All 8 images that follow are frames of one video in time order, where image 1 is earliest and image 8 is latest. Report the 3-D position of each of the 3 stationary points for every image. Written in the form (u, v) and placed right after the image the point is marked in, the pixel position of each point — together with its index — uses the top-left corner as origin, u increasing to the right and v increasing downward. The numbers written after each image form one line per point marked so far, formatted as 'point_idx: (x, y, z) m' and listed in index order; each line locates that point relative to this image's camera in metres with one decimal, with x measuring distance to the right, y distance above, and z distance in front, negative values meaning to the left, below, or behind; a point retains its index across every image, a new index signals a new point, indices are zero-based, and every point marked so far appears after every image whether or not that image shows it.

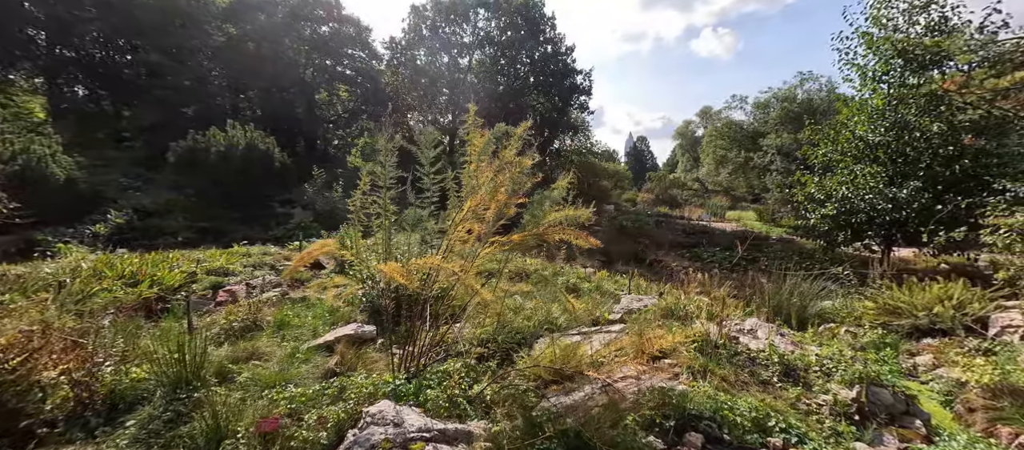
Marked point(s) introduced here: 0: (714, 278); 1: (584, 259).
0: (+3.7, -1.0, +7.3) m
1: (+1.6, -0.8, +8.9) m
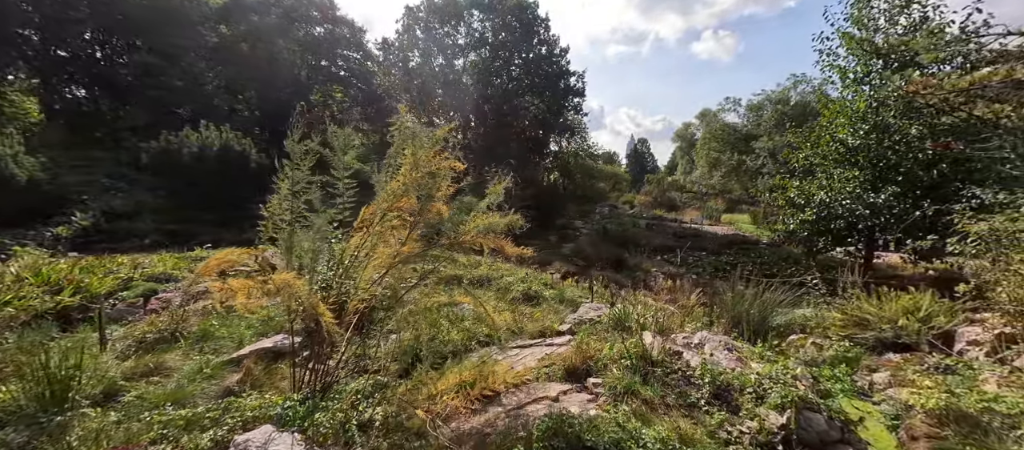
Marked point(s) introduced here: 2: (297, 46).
0: (+3.1, -1.1, +7.1) m
1: (+1.1, -0.9, +8.7) m
2: (-7.1, +6.1, +13.9) m
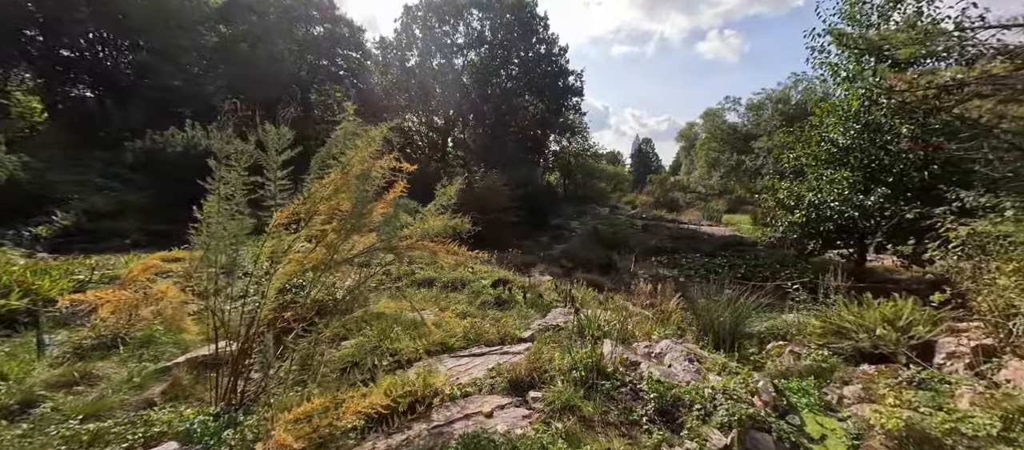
0: (+2.7, -1.1, +6.9) m
1: (+0.7, -0.9, +8.6) m
2: (-7.4, +6.1, +13.8) m
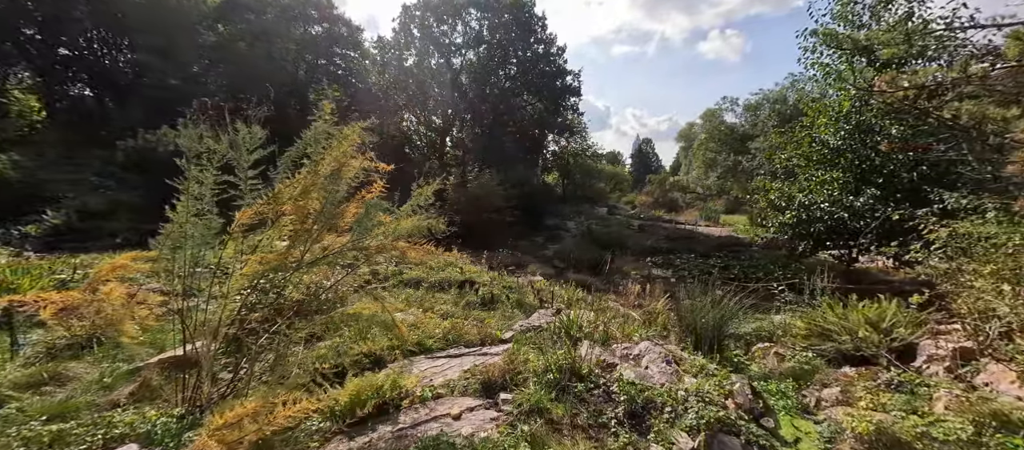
0: (+2.5, -1.1, +6.9) m
1: (+0.5, -0.9, +8.5) m
2: (-7.6, +6.1, +13.8) m
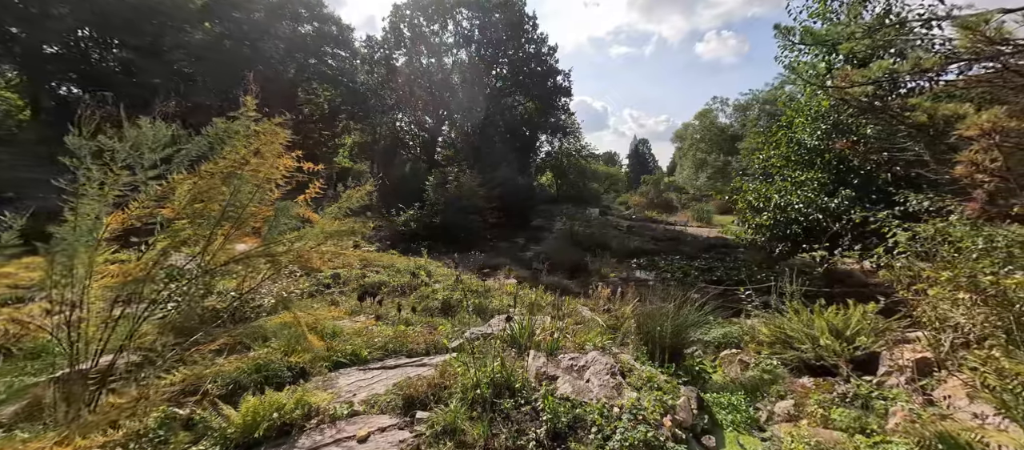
0: (+2.0, -1.1, +6.7) m
1: (0.0, -0.9, +8.4) m
2: (-8.1, +6.1, +13.6) m
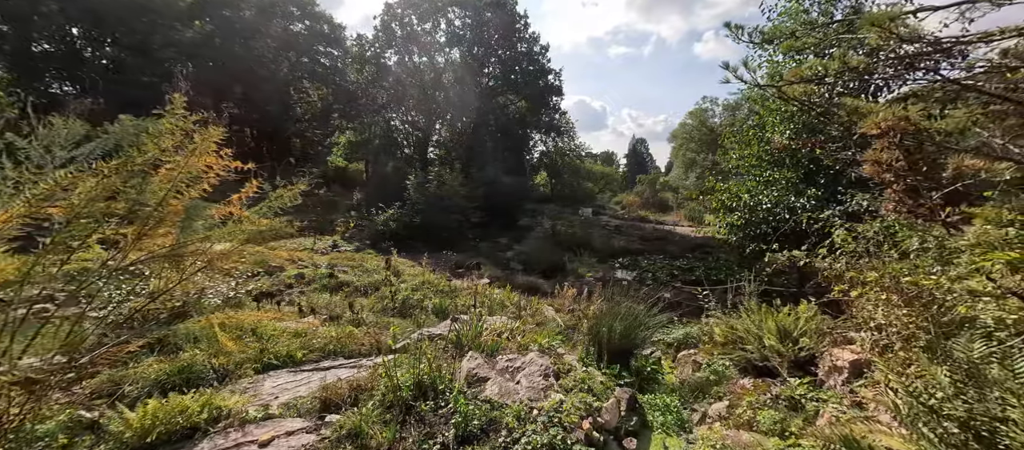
0: (+1.5, -1.1, +6.7) m
1: (-0.5, -0.9, +8.3) m
2: (-8.7, +6.1, +13.5) m
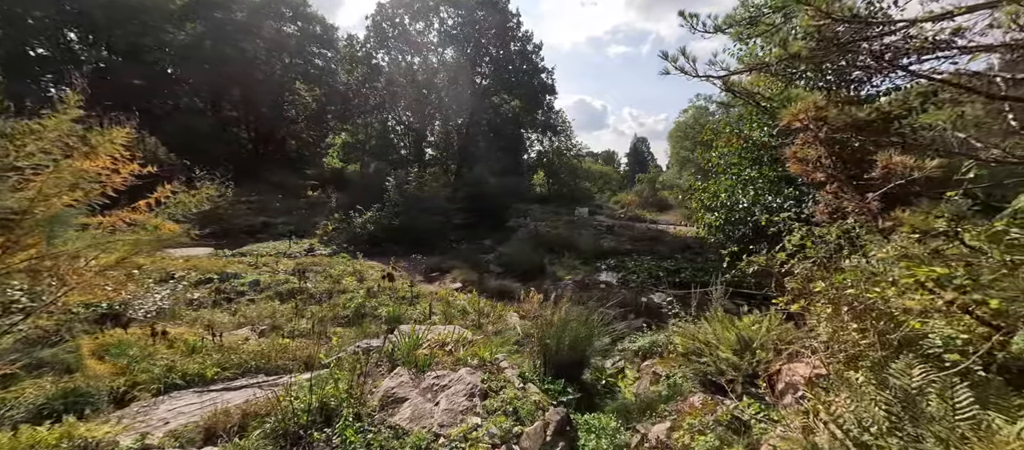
0: (+1.0, -1.2, +6.4) m
1: (-1.0, -1.0, +8.1) m
2: (-9.2, +6.0, +13.3) m
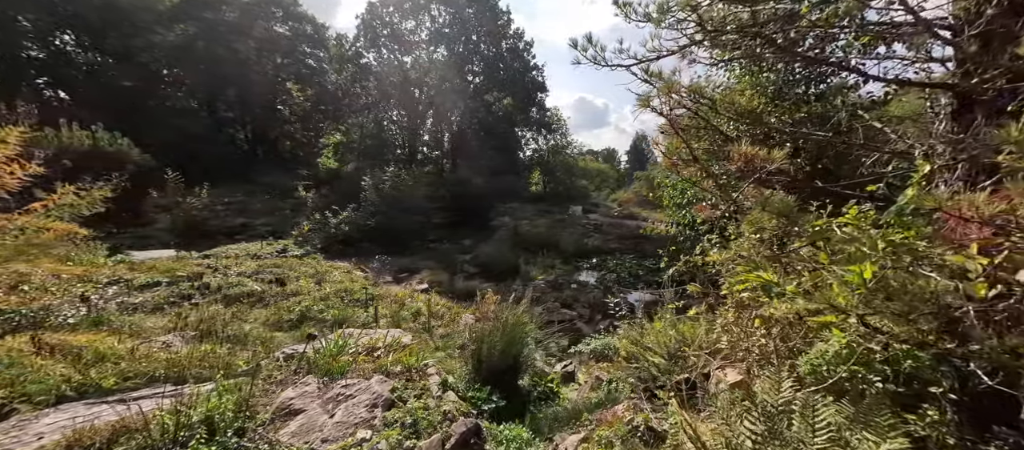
0: (+0.4, -1.1, +6.3) m
1: (-1.6, -1.0, +7.9) m
2: (-9.8, +6.0, +13.1) m
